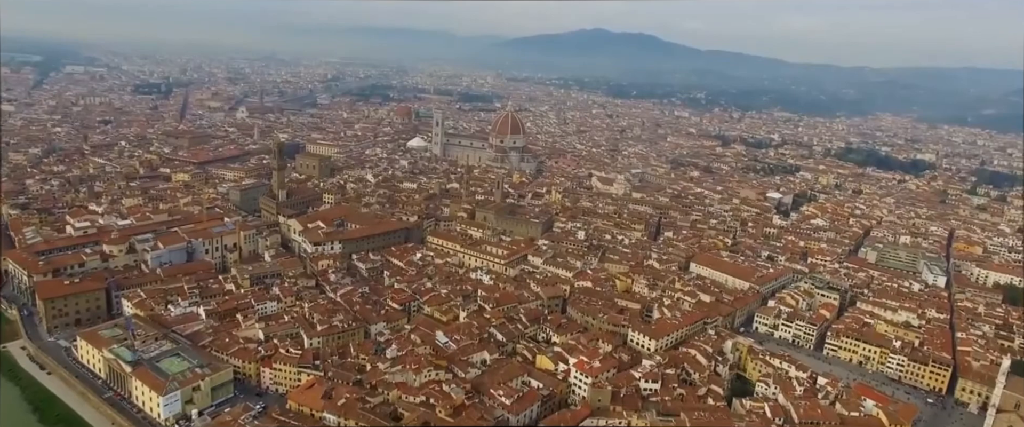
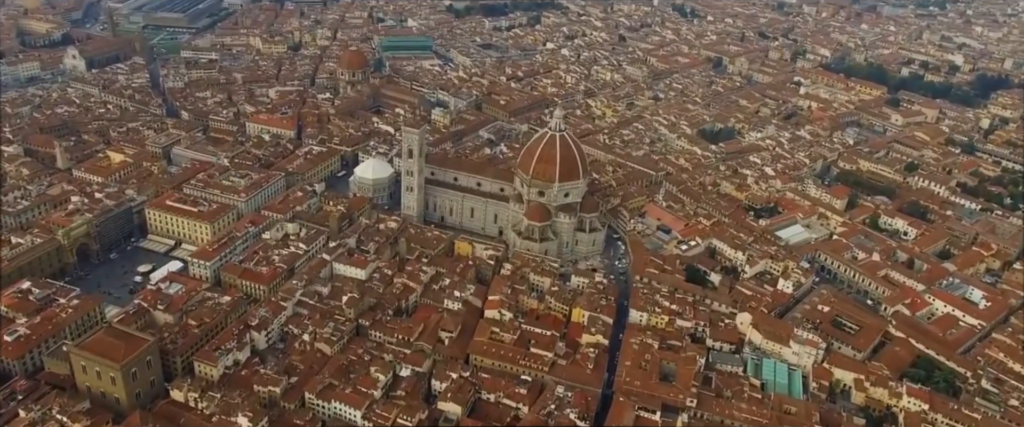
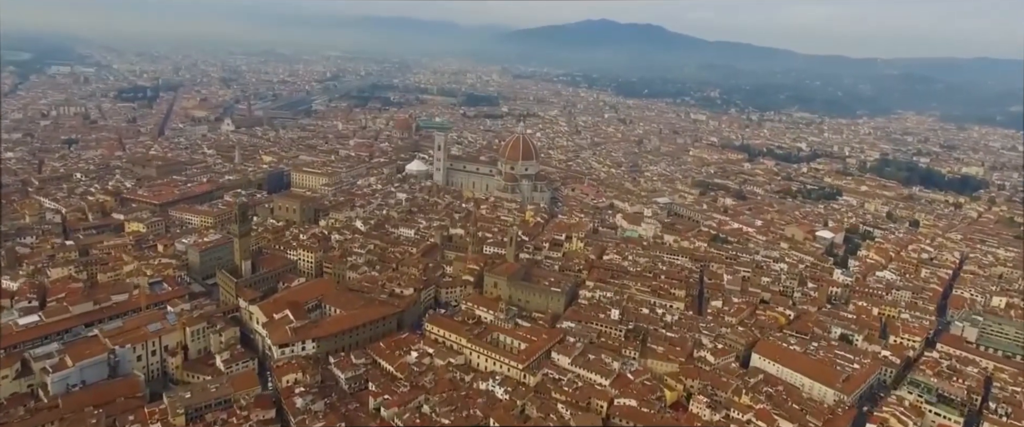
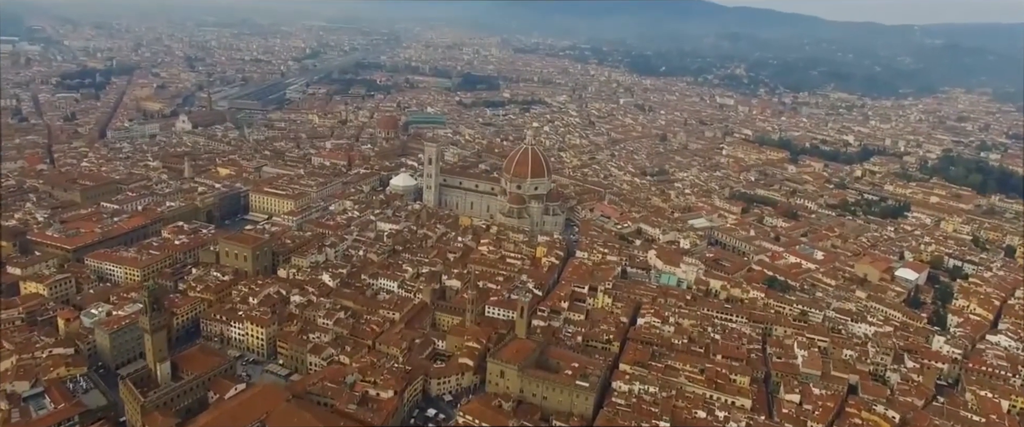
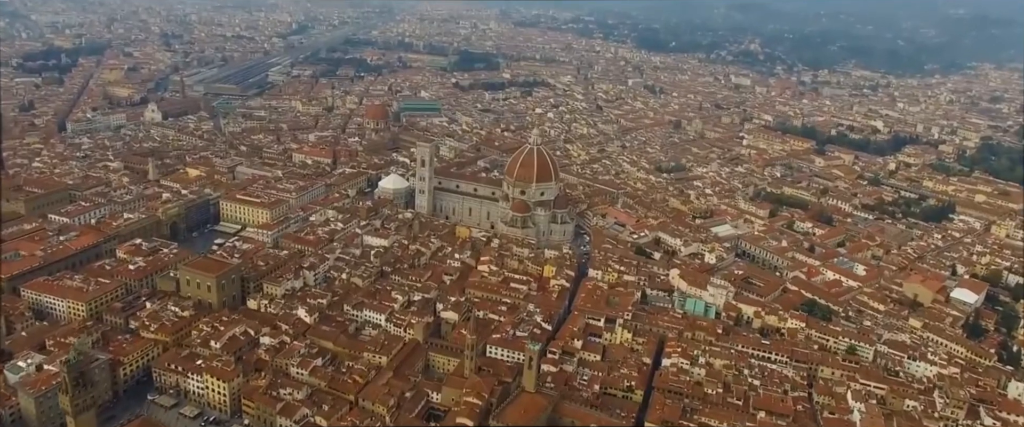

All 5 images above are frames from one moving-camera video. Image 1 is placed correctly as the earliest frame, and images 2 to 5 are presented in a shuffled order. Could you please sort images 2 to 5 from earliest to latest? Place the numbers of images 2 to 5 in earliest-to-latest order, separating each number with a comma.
3, 4, 5, 2
